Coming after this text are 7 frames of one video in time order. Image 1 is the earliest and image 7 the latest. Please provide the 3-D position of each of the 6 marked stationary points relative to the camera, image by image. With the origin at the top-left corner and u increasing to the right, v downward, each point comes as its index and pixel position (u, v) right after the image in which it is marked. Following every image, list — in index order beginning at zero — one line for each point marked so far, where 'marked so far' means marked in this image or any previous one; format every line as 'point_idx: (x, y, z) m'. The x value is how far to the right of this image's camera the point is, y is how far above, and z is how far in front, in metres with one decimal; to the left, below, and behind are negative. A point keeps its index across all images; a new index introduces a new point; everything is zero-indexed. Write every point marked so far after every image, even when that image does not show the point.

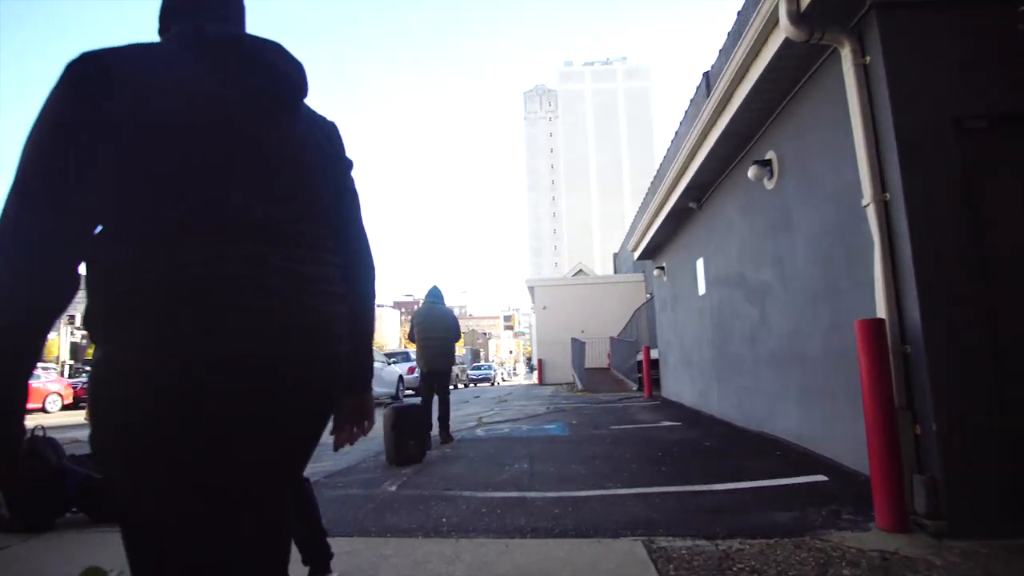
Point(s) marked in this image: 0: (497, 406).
0: (-0.3, -2.1, +10.7) m
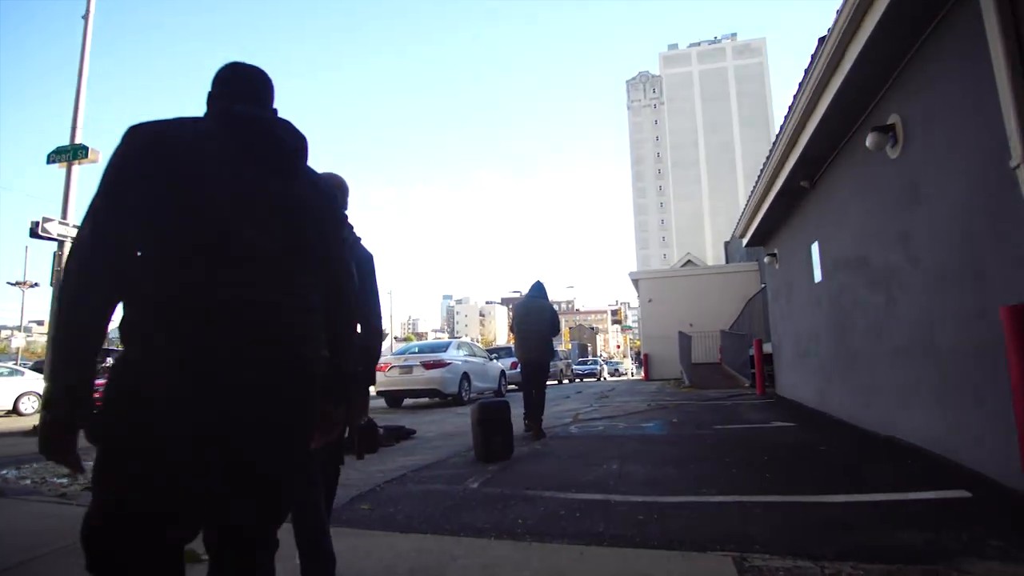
0: (+1.5, -2.0, +10.4) m
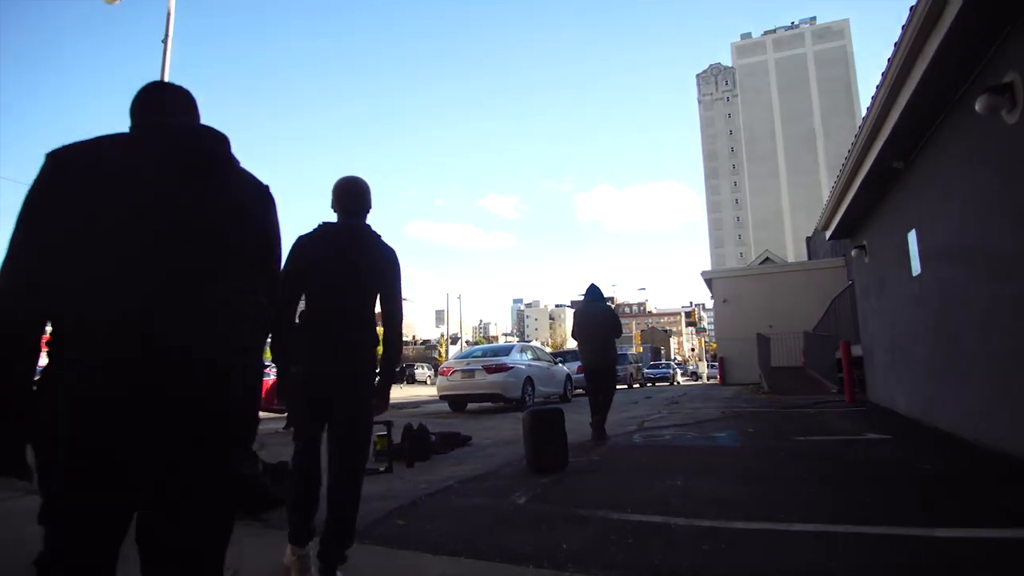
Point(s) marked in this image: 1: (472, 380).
0: (+2.5, -2.0, +9.8) m
1: (-0.8, -1.9, +12.3) m
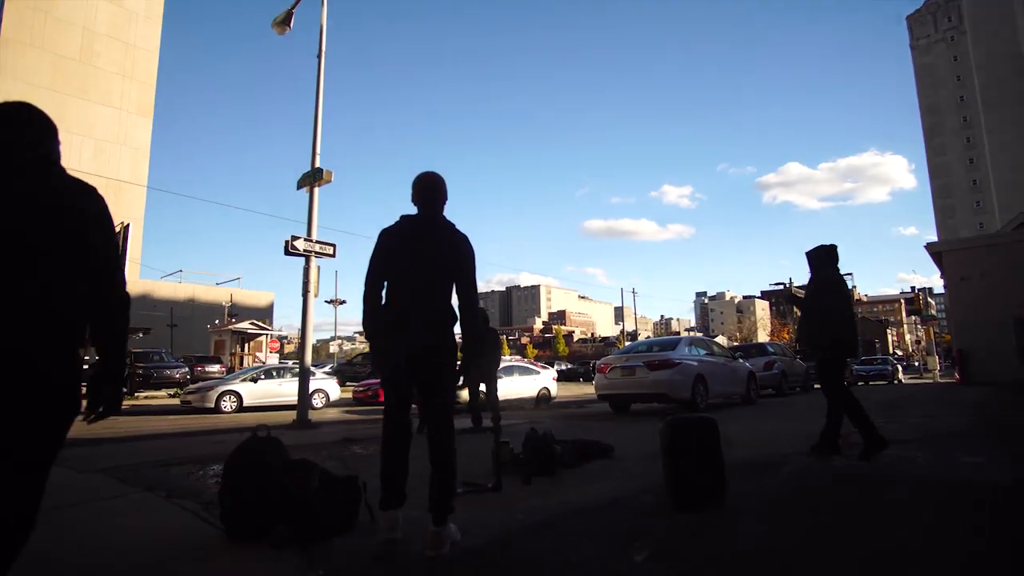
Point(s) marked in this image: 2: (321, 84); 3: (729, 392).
0: (+4.6, -1.6, +7.6) m
1: (+2.2, -1.6, +10.9) m
2: (-4.1, +4.3, +12.9) m
3: (+4.4, -2.1, +12.3) m
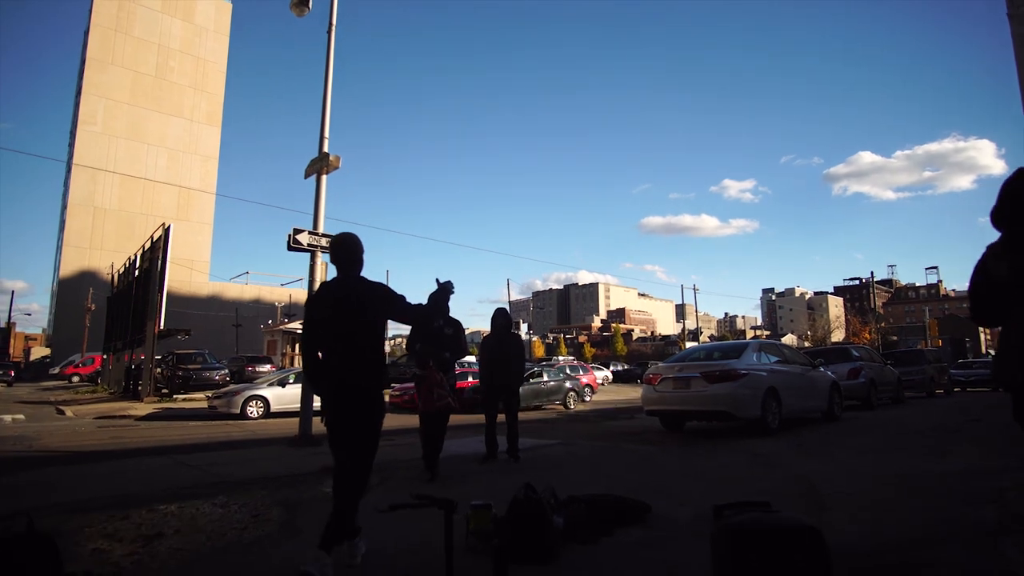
0: (+4.8, -1.5, +5.5) m
1: (+2.6, -1.6, +9.1) m
2: (-3.5, +4.3, +11.7) m
3: (+5.0, -2.0, +10.2) m
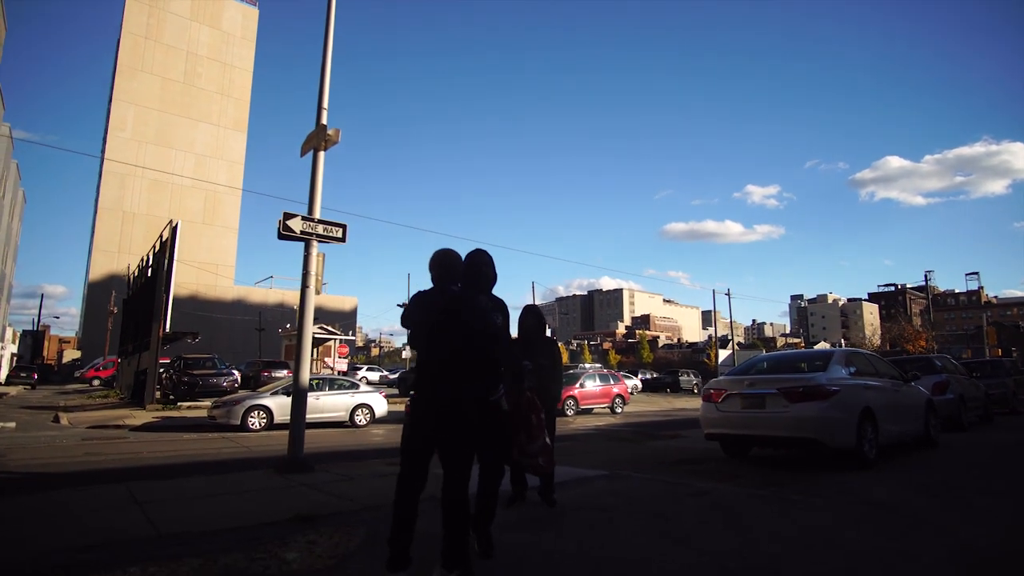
0: (+5.0, -1.4, +3.6) m
1: (+3.0, -1.5, +7.3) m
2: (-3.0, +4.4, +10.2) m
3: (+5.4, -2.0, +8.3) m
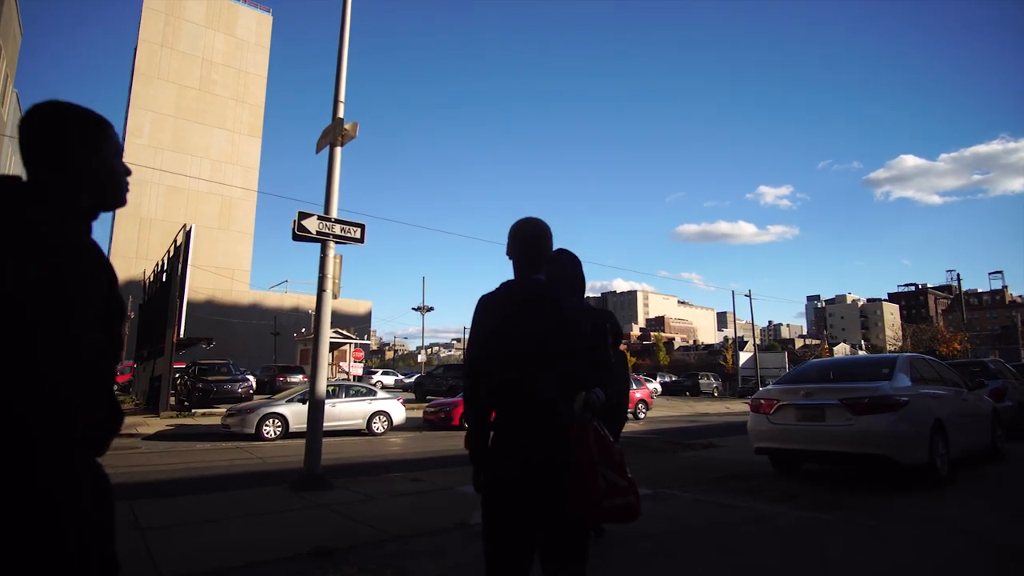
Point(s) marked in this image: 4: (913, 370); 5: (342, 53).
0: (+5.3, -1.4, +2.9) m
1: (+3.4, -1.5, +6.6) m
2: (-2.6, +4.3, +9.7) m
3: (+5.8, -2.0, +7.6) m
4: (+4.9, -1.0, +7.4) m
5: (-2.7, +3.8, +9.5) m
